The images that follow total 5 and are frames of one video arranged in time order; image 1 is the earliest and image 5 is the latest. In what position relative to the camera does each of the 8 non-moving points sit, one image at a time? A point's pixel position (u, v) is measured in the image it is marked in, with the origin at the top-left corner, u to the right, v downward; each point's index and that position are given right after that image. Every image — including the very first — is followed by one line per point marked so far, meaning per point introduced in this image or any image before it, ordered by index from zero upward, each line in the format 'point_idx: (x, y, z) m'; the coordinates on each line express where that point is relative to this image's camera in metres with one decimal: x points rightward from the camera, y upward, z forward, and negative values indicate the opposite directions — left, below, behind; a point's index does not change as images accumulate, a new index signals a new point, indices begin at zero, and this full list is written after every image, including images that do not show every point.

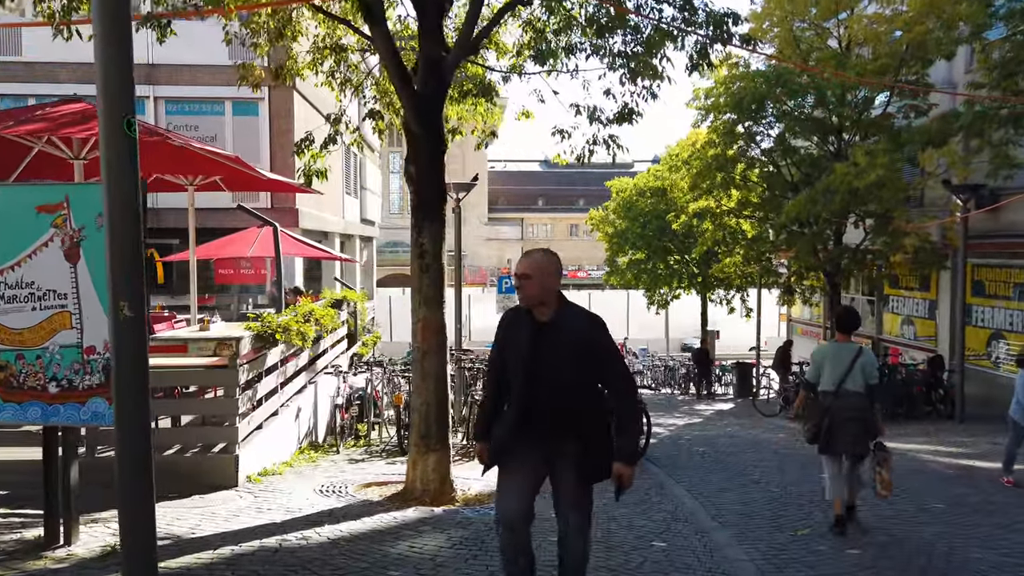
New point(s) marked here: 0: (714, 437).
0: (+3.5, -2.6, +13.3) m
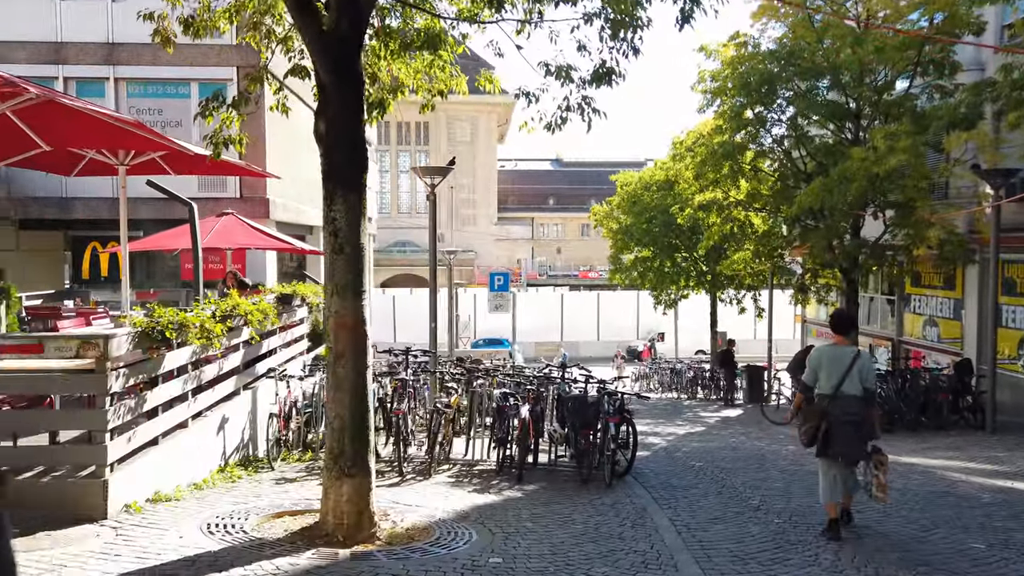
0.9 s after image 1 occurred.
0: (+3.2, -2.5, +12.0) m
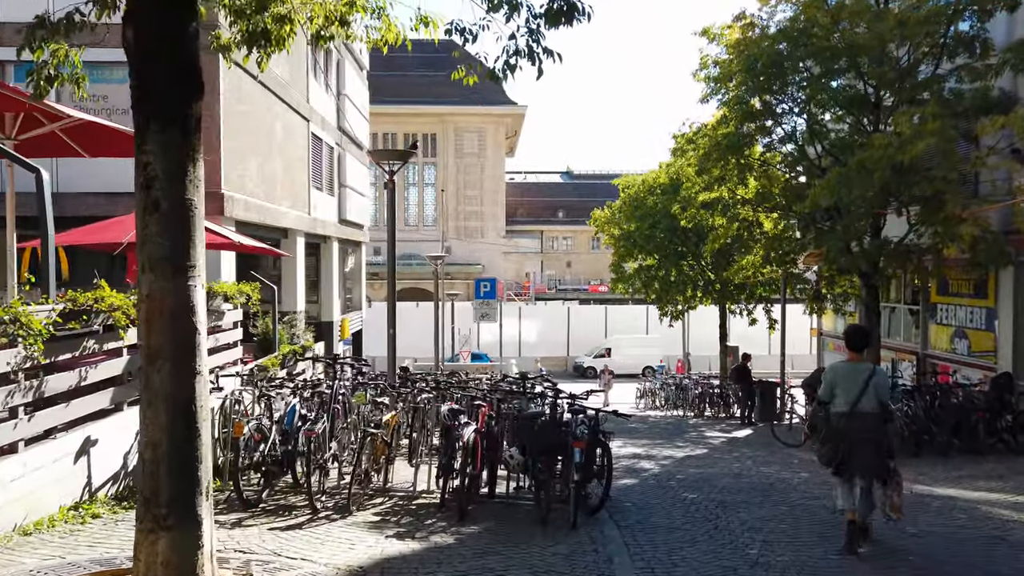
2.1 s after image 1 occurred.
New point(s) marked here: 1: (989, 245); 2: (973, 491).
0: (+2.7, -2.6, +10.3) m
1: (+8.6, +0.8, +13.7) m
2: (+5.7, -2.5, +9.5) m
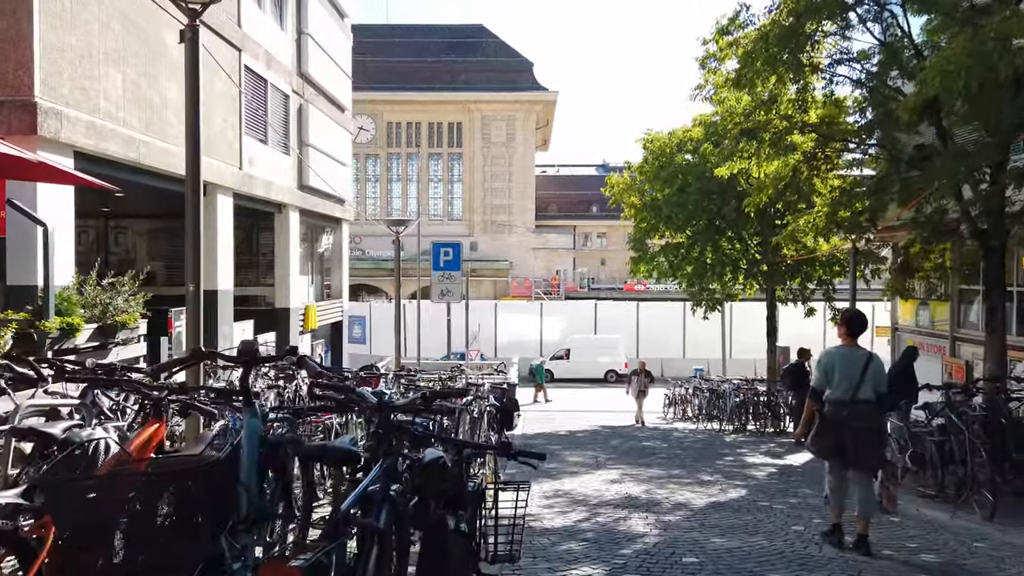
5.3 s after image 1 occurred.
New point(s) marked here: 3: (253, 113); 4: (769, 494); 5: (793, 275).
0: (+1.8, -1.9, +5.4) m
1: (+7.8, +1.3, +8.5) m
2: (+4.7, -1.9, +4.5) m
3: (-5.9, +4.0, +17.6) m
4: (+2.8, -2.3, +8.4) m
5: (+6.8, +0.3, +18.5) m
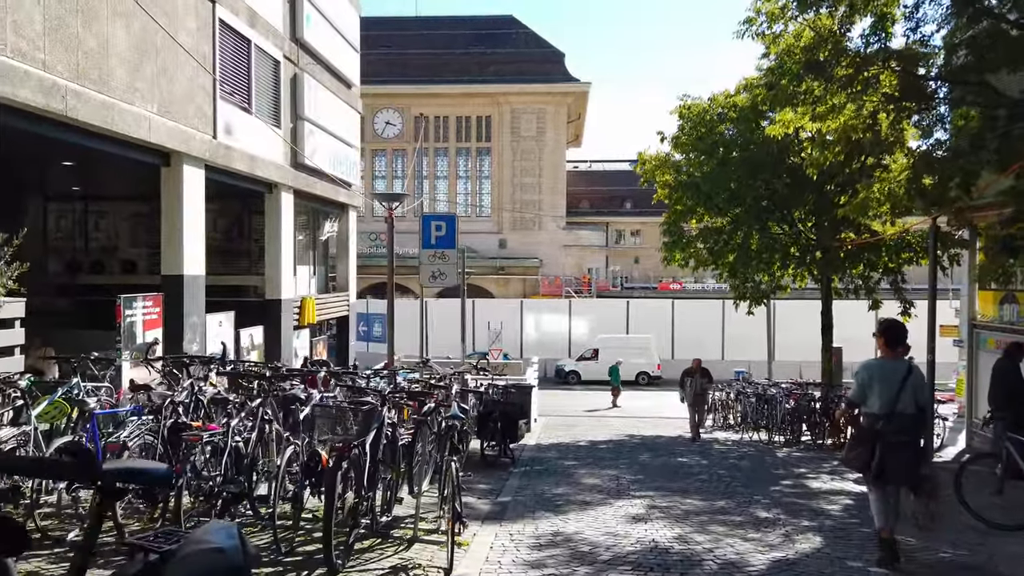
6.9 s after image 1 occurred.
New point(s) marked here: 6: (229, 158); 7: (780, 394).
0: (+1.5, -1.7, +3.0) m
1: (+7.6, +1.6, +5.9) m
2: (+4.3, -1.6, +1.9) m
3: (-5.7, +4.2, +15.5) m
4: (+2.6, -2.0, +5.9) m
5: (+7.1, +0.5, +15.9) m
6: (-5.6, +2.6, +15.2) m
7: (+5.5, -2.2, +15.6) m
